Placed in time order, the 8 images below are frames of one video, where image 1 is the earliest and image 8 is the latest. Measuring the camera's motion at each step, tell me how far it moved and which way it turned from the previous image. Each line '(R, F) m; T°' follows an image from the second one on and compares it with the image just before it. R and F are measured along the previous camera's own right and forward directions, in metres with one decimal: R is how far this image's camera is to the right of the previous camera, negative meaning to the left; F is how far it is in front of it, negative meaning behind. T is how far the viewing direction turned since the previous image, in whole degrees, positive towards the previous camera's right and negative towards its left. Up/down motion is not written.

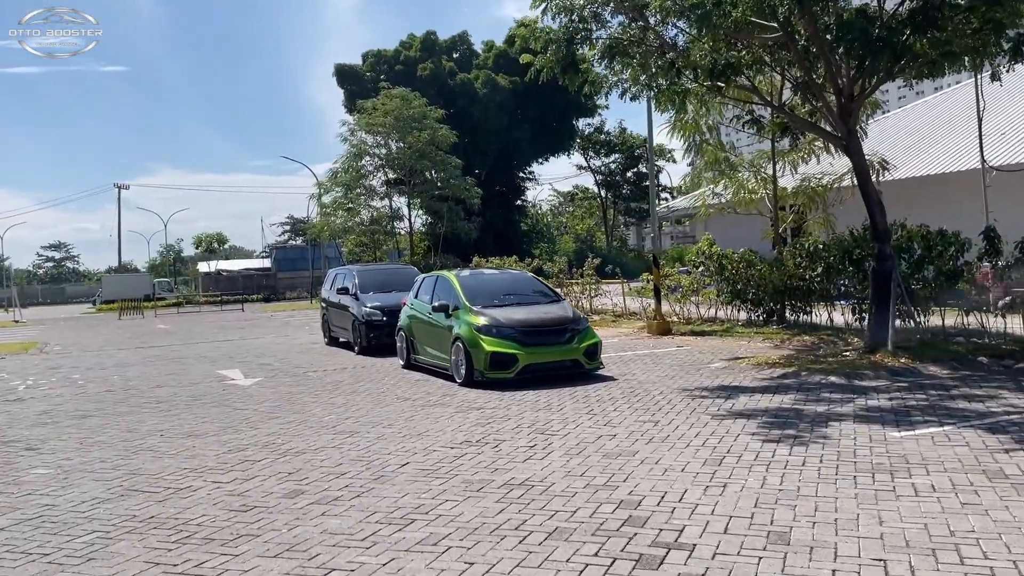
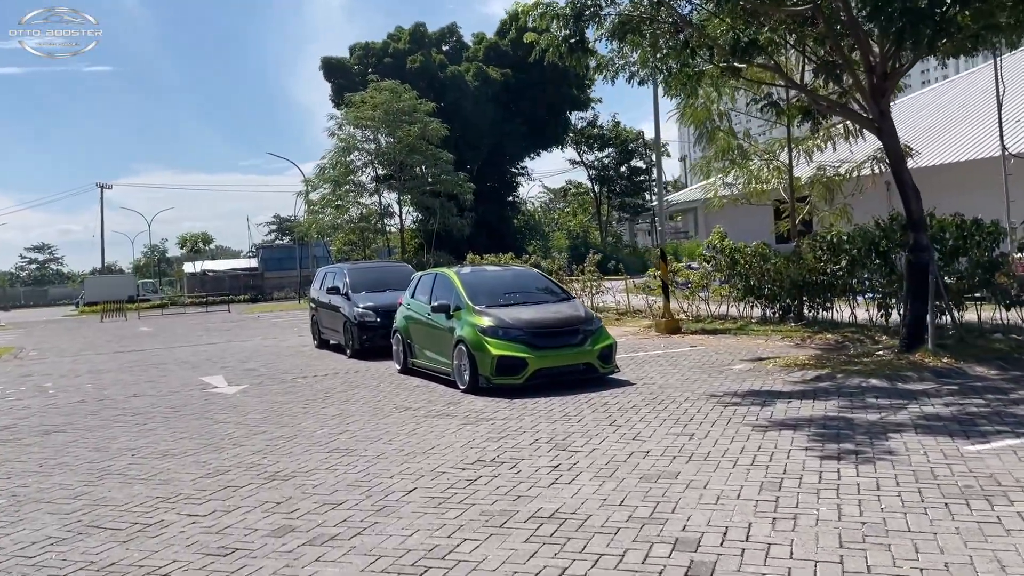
(-0.2, +1.0) m; +1°
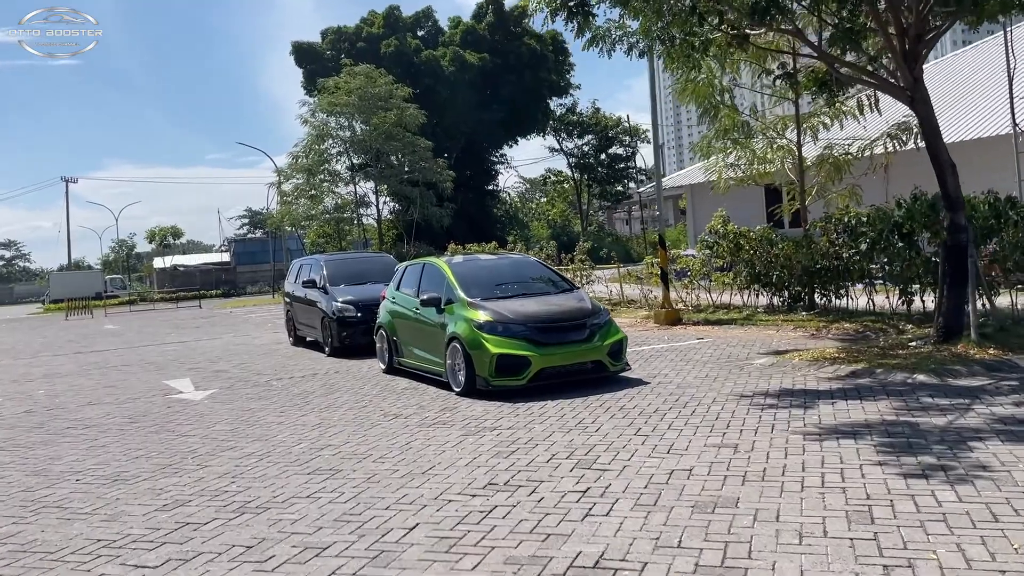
(-0.3, +1.1) m; +2°
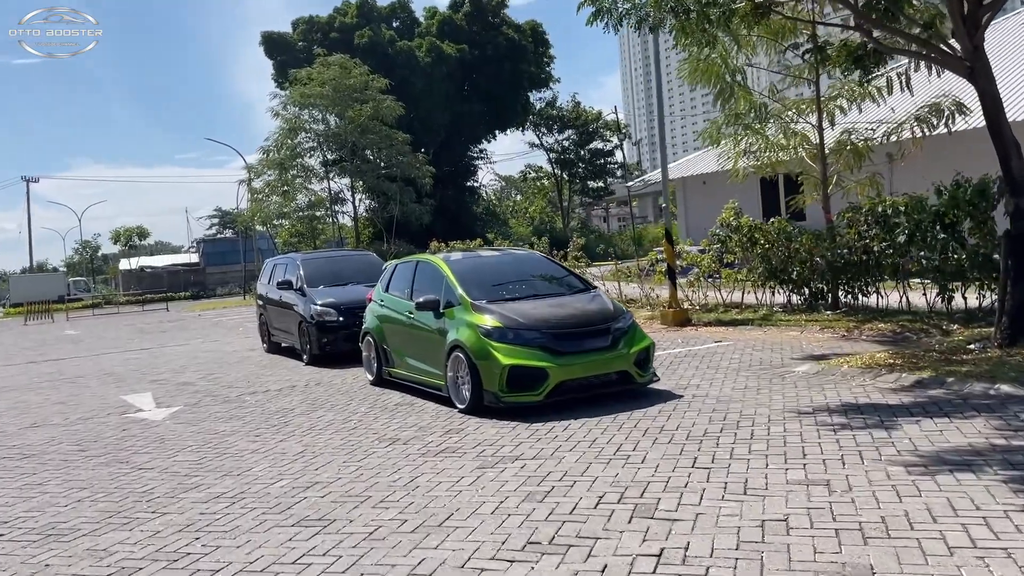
(-0.4, +1.3) m; +2°
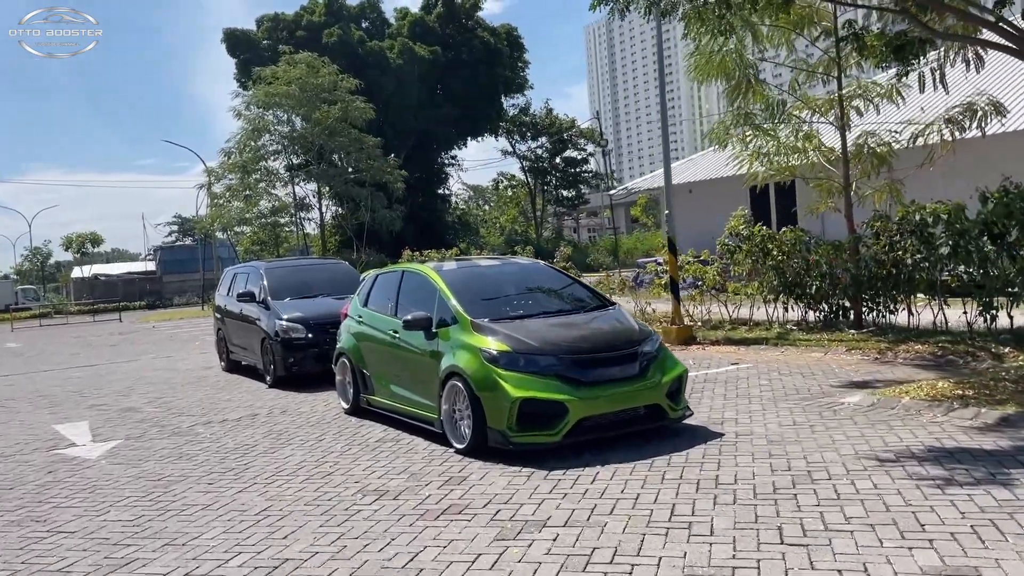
(-0.4, +1.4) m; +2°
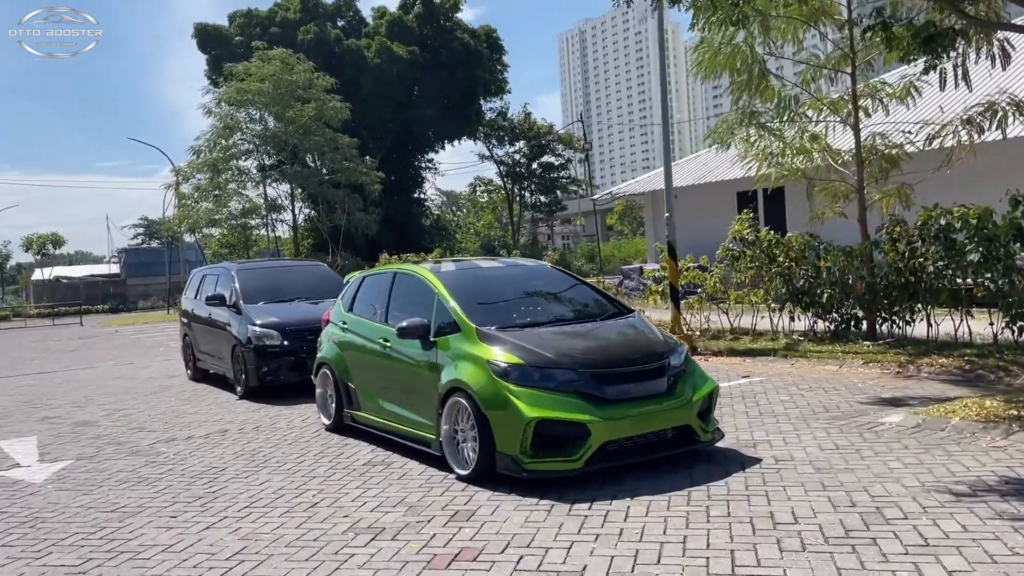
(-0.3, +0.9) m; +2°
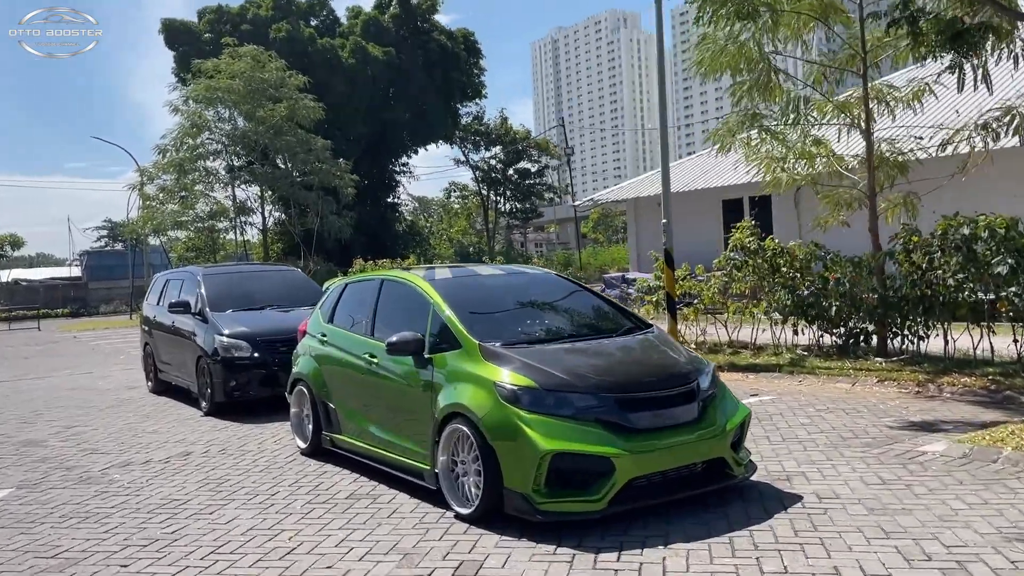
(-0.2, +0.8) m; +2°
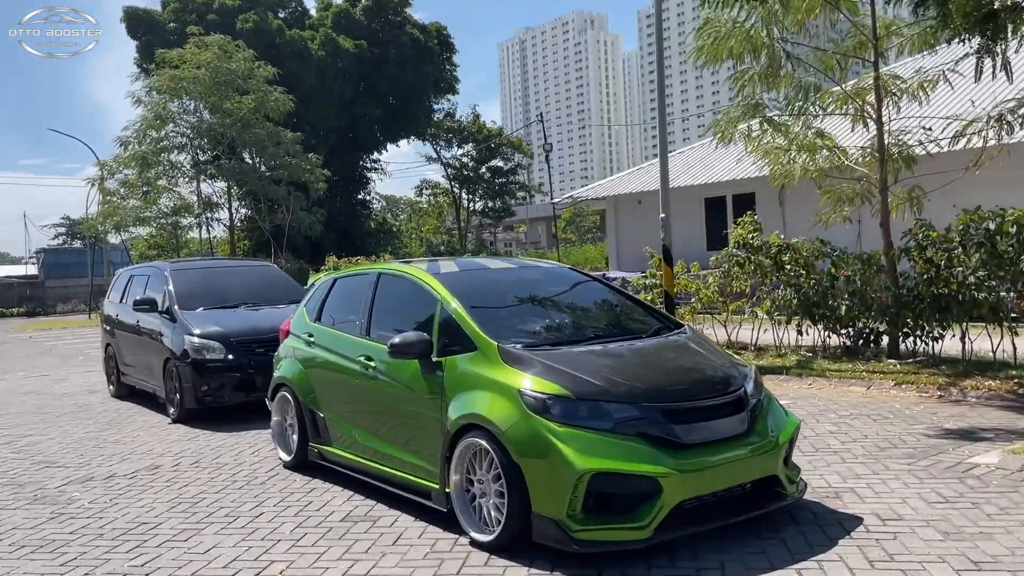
(-0.3, +0.7) m; +2°
